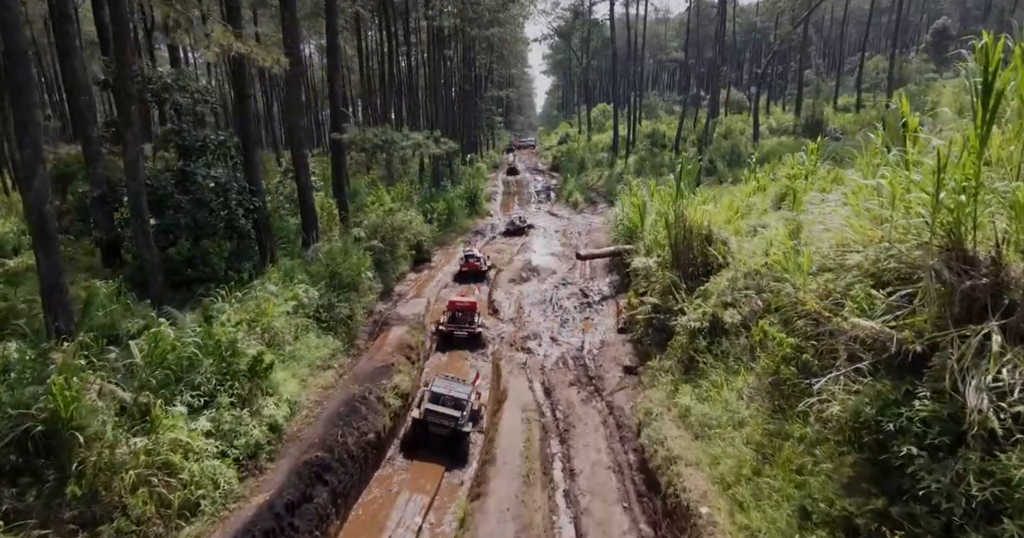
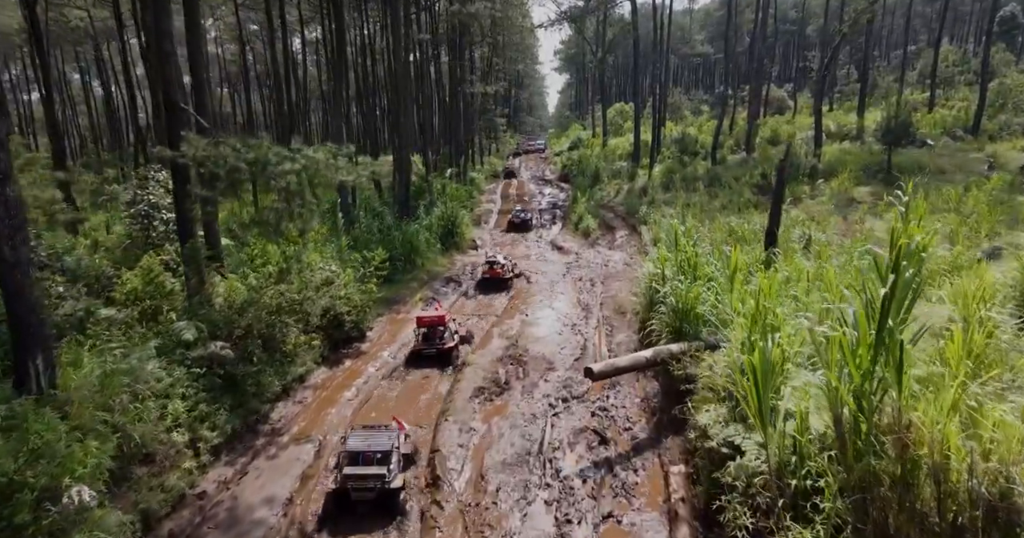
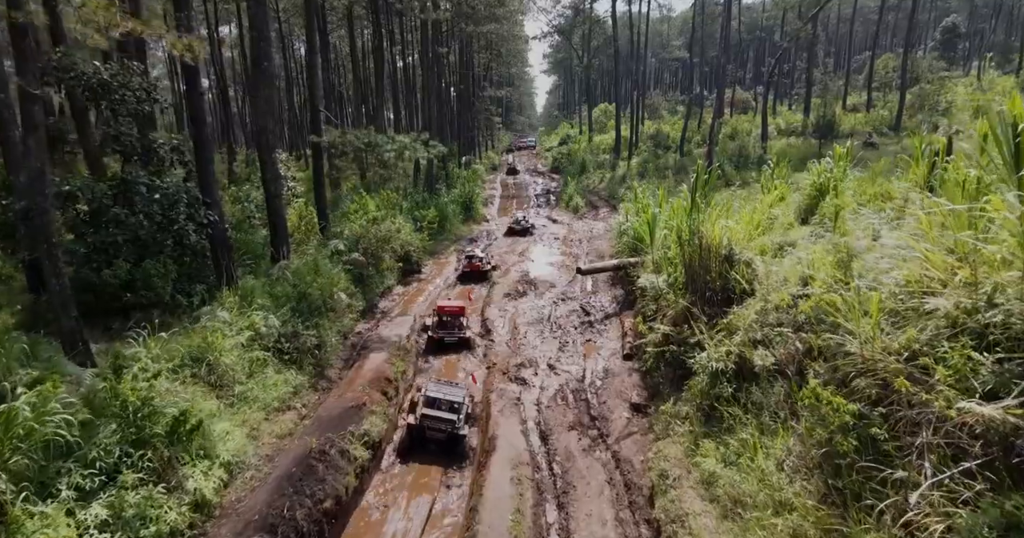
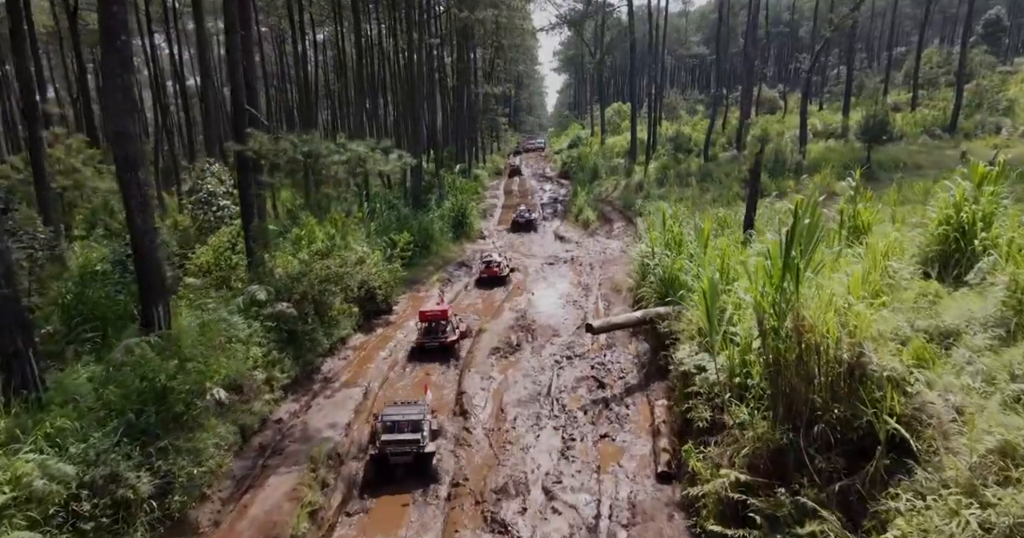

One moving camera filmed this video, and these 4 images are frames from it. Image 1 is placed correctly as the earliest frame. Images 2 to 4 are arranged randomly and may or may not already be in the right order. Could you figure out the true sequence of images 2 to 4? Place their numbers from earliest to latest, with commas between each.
3, 4, 2
